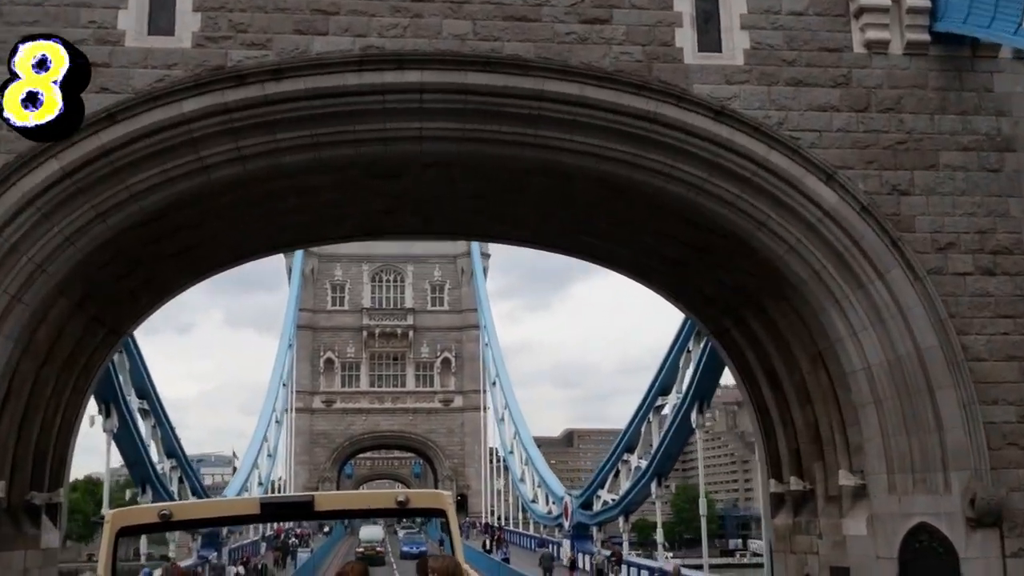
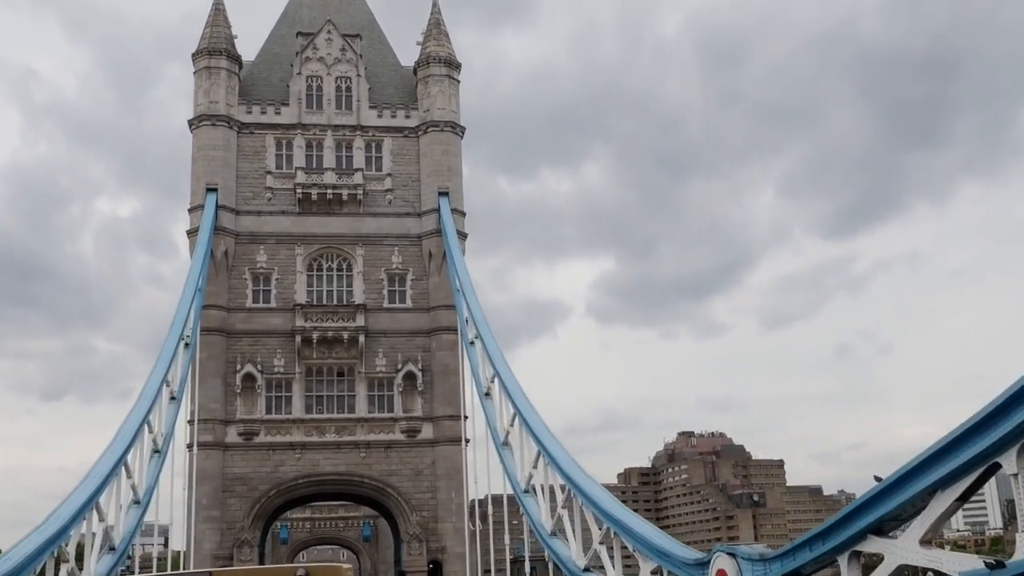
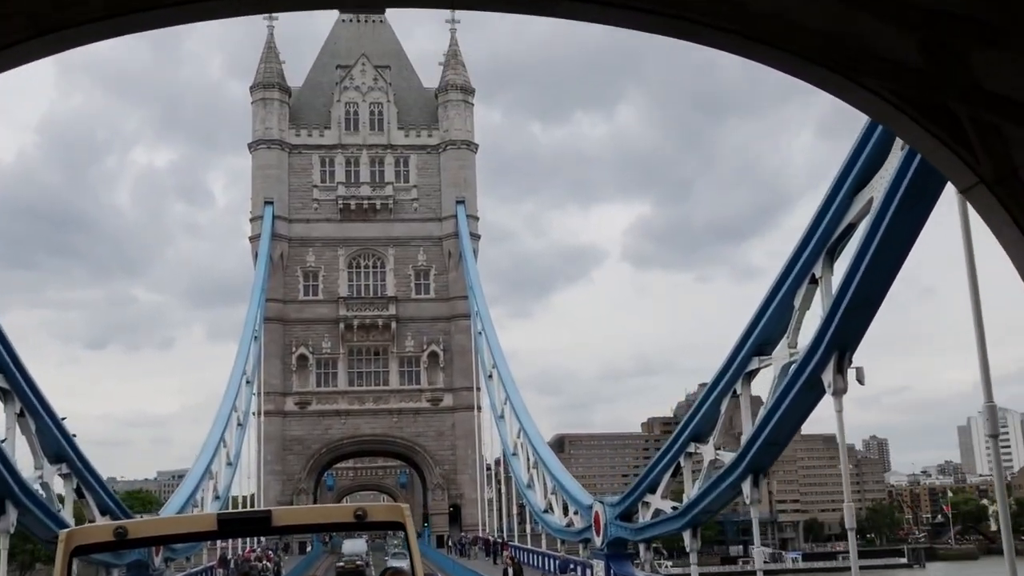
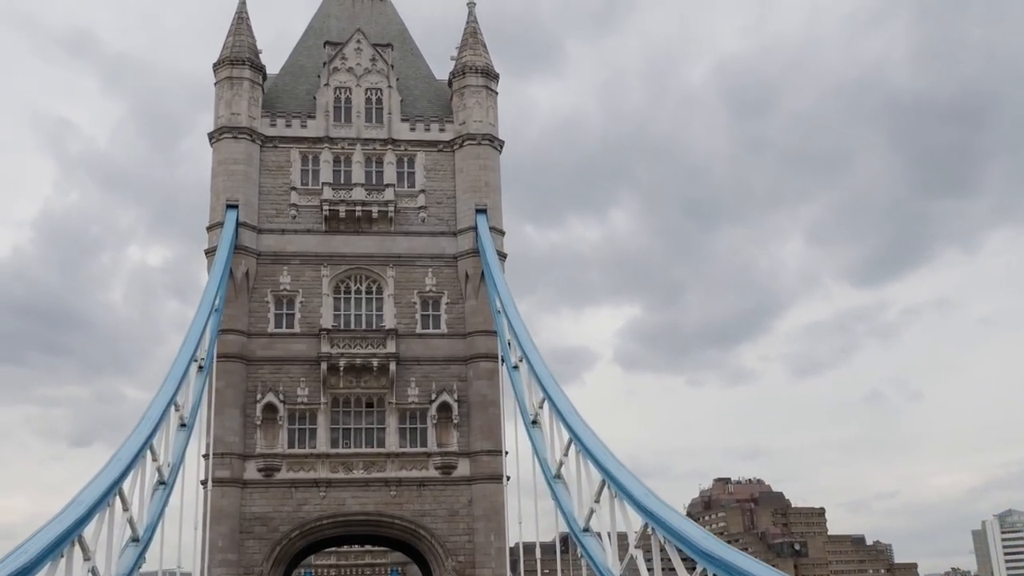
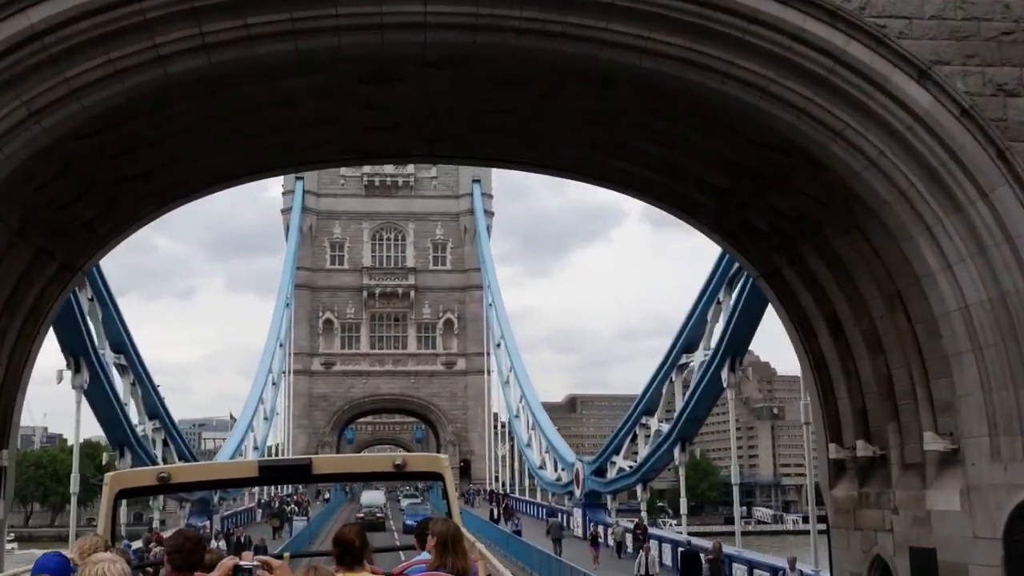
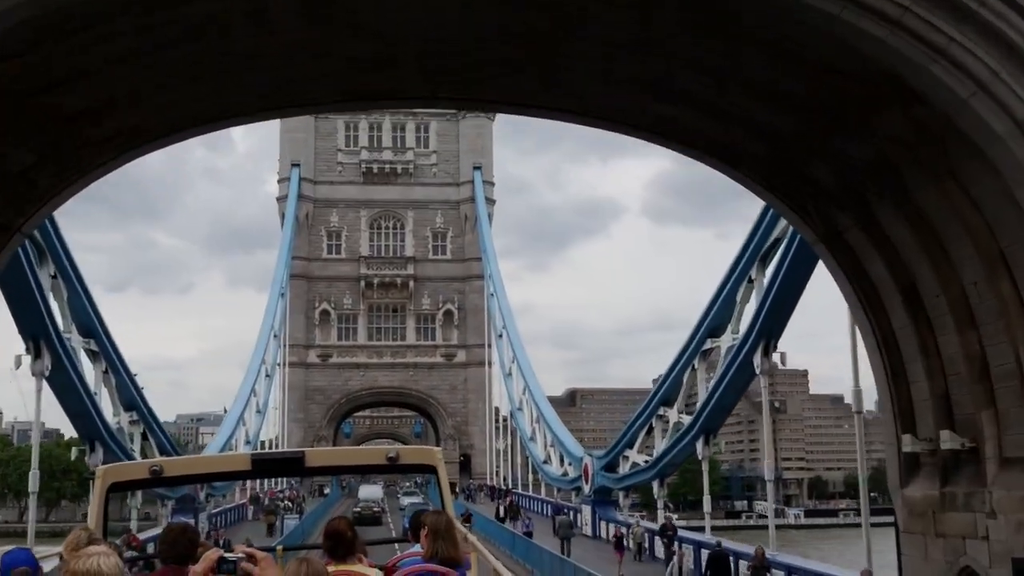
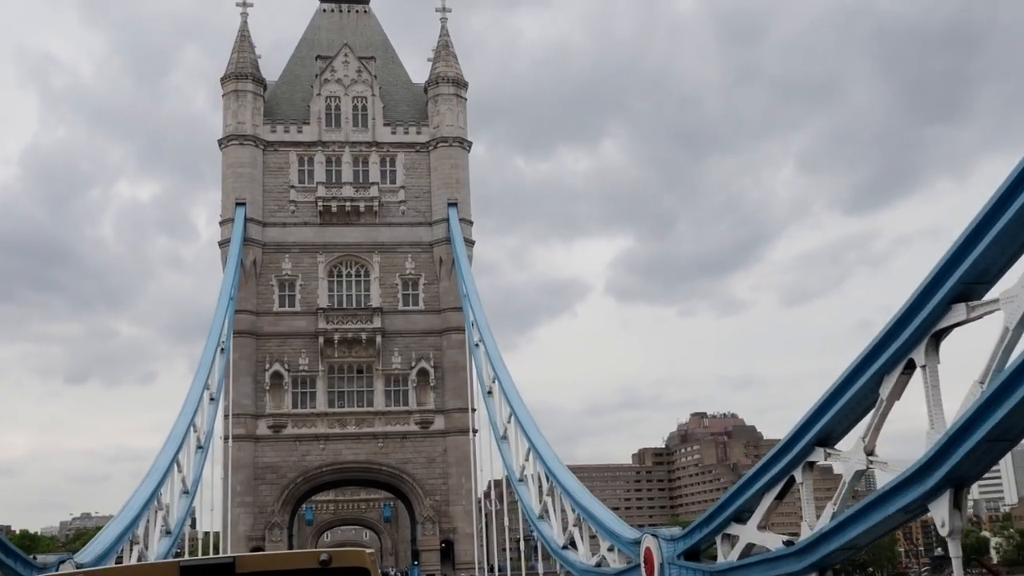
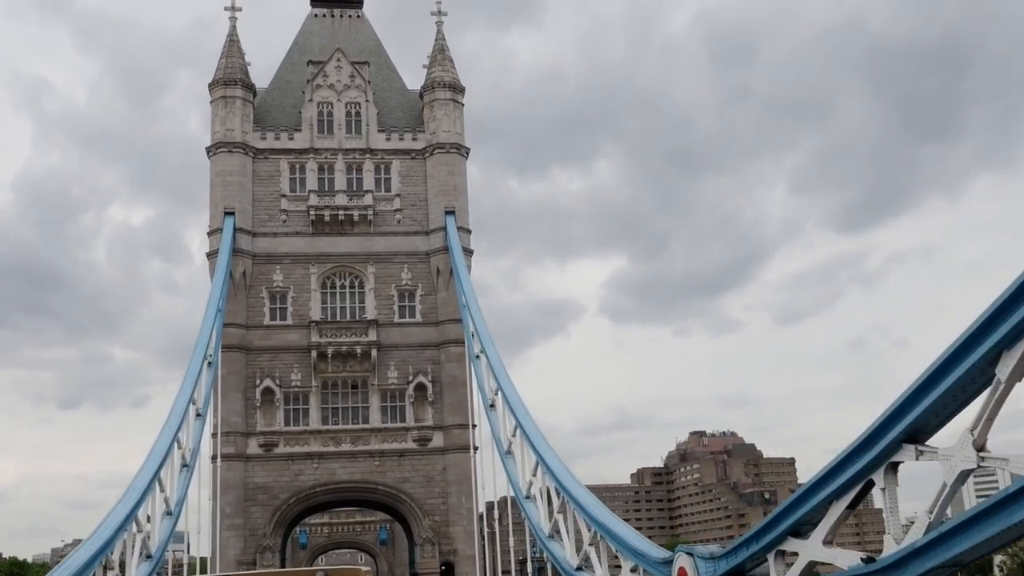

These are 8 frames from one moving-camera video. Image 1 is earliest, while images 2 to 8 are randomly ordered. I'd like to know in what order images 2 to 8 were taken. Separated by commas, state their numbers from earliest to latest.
5, 6, 3, 7, 8, 2, 4
